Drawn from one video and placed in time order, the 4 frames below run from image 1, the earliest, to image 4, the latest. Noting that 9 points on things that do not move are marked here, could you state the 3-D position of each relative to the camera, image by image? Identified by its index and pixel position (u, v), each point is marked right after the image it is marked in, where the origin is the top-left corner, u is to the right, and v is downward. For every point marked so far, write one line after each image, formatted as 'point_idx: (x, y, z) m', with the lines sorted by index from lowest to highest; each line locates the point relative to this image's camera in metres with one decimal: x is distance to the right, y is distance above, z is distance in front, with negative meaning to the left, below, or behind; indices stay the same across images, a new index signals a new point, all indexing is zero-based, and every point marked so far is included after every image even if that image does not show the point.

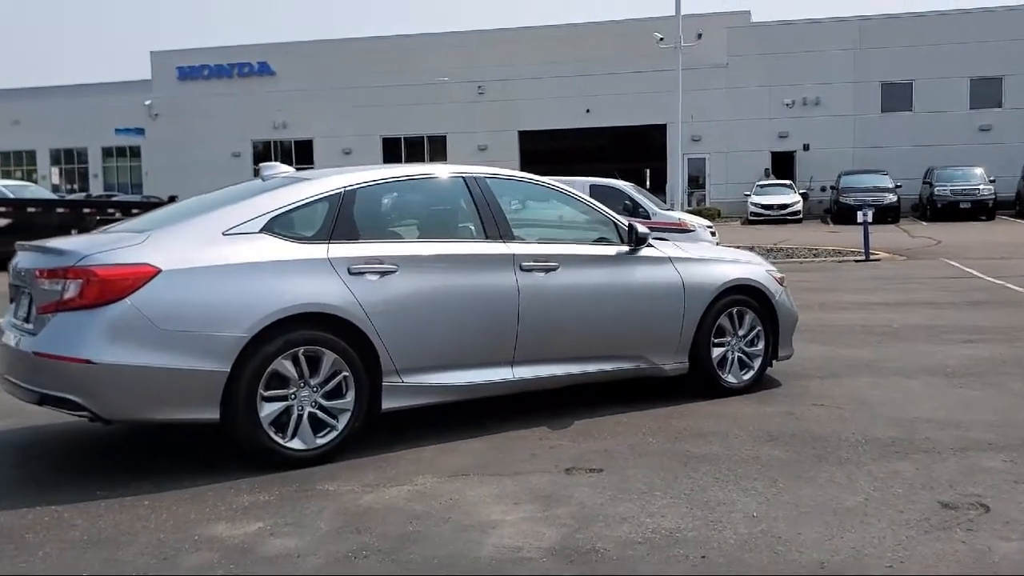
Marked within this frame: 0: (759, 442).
0: (+1.4, -0.9, +5.9) m
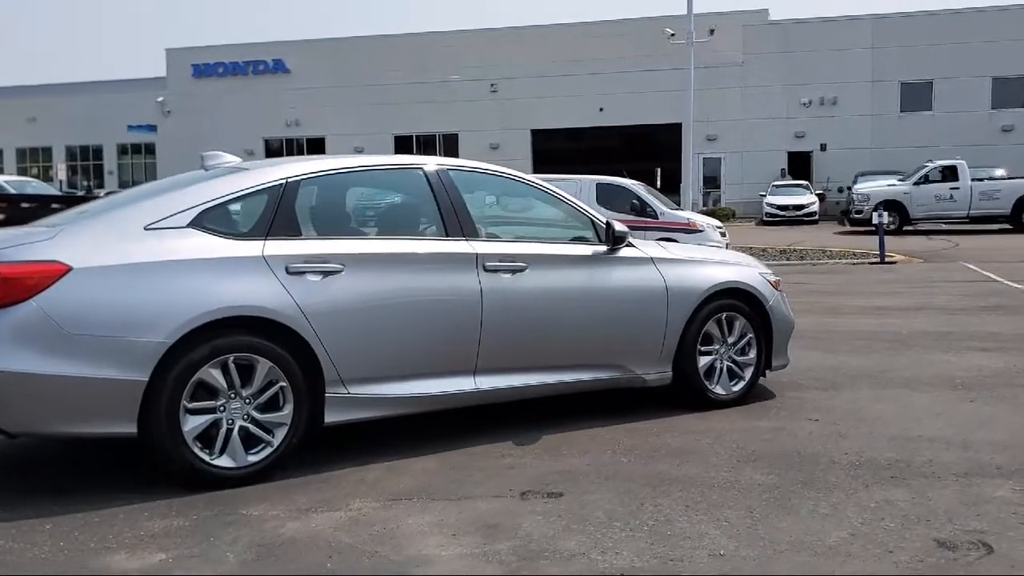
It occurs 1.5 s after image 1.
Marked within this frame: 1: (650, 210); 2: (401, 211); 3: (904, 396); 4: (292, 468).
0: (+1.2, -0.9, +5.3) m
1: (+2.7, +1.5, +19.3) m
2: (-0.6, +0.4, +5.7) m
3: (+2.7, -0.8, +7.1) m
4: (-1.2, -0.9, +5.3) m
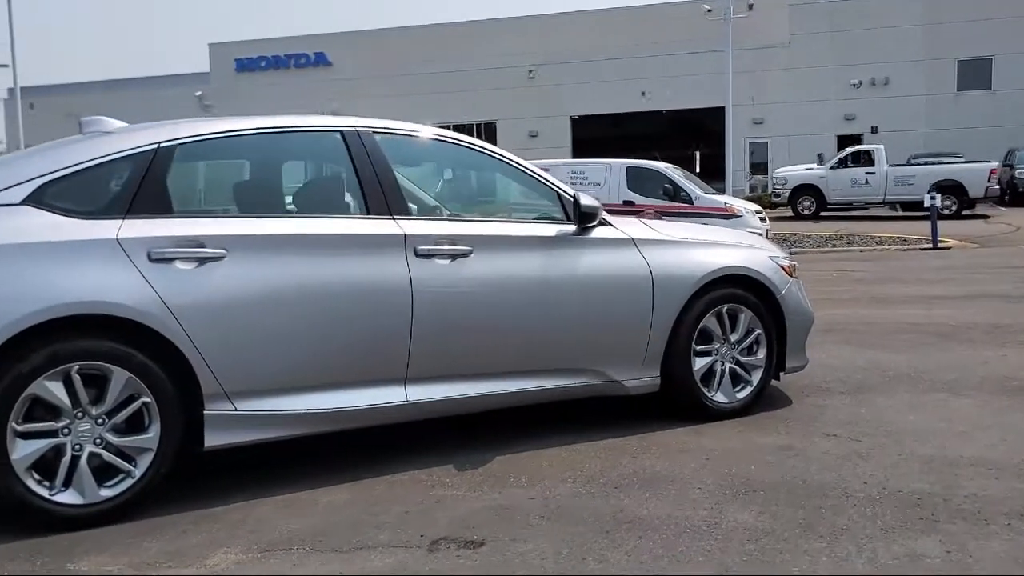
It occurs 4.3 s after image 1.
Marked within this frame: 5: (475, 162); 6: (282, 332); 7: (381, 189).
0: (+0.9, -0.9, +4.2) m
1: (+3.1, +1.7, +18.0) m
2: (-0.9, +0.5, +4.6) m
3: (+2.5, -0.7, +5.9) m
4: (-1.5, -0.9, +4.2) m
5: (-0.2, +0.6, +5.1) m
6: (-1.0, -0.2, +4.4) m
7: (-0.6, +0.5, +4.8) m
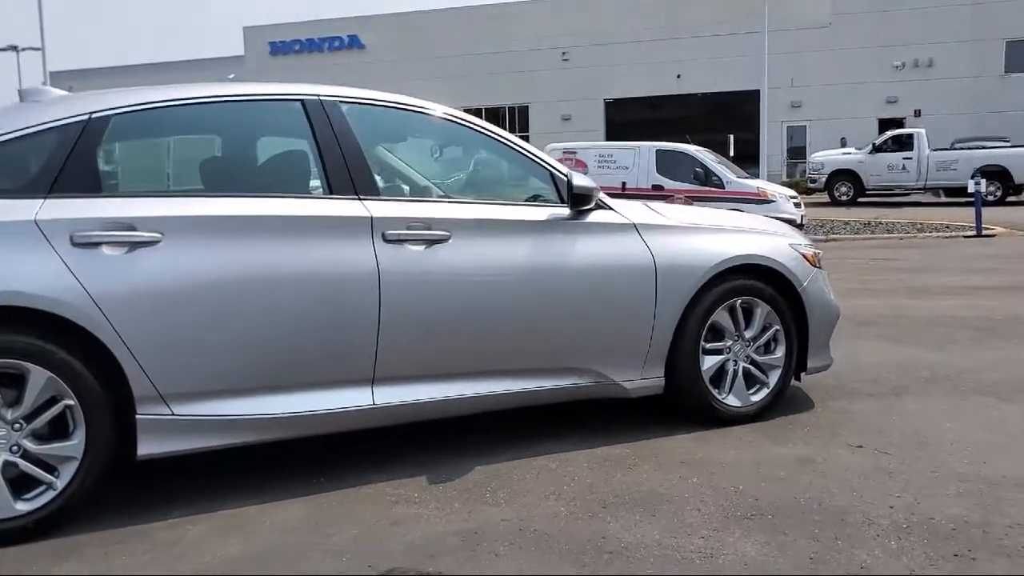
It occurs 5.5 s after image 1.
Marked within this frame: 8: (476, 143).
0: (+0.8, -0.8, +3.6) m
1: (+3.5, +1.9, +17.4) m
2: (-1.0, +0.5, +4.1) m
3: (+2.5, -0.6, +5.3) m
4: (-1.6, -0.9, +3.8) m
5: (-0.2, +0.7, +4.6) m
6: (-1.1, -0.2, +3.9) m
7: (-0.7, +0.5, +4.2) m
8: (-0.2, +0.7, +4.6) m
